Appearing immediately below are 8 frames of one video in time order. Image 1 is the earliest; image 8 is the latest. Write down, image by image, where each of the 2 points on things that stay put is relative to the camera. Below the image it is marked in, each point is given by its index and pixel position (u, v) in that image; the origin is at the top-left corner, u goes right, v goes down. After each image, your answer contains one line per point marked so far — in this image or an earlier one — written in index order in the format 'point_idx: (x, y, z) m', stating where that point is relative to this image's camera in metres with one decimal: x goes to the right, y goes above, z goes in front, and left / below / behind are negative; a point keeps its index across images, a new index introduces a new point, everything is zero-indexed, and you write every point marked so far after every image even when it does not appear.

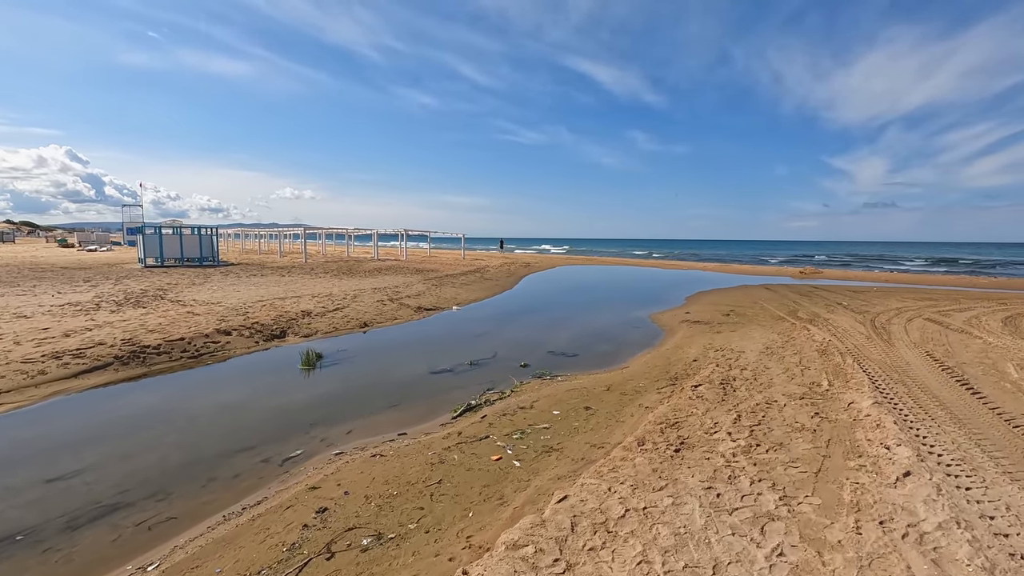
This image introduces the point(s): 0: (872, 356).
0: (+5.1, -1.0, +7.7) m
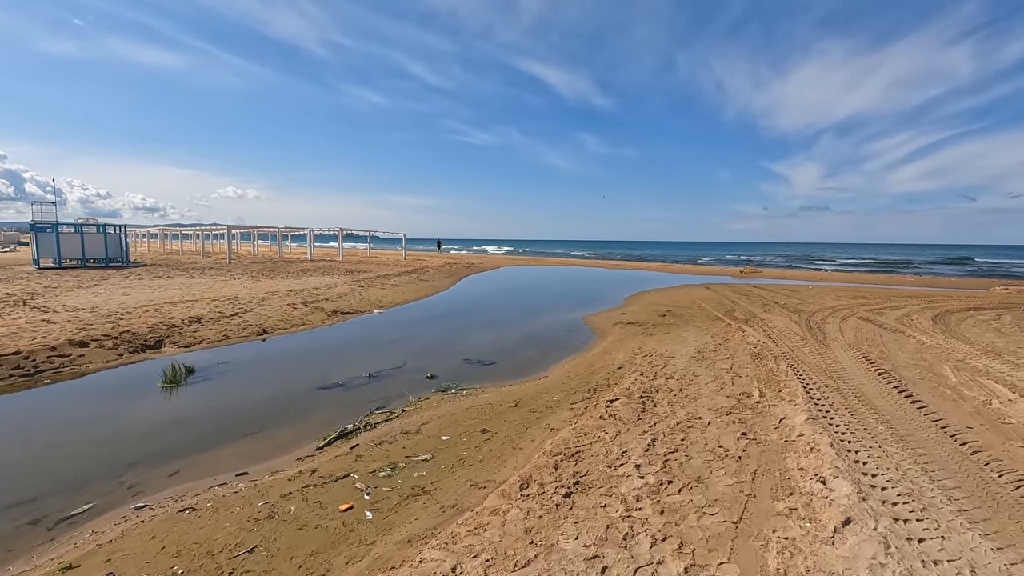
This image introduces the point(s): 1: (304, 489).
0: (+3.9, -0.9, +7.1) m
1: (-1.5, -1.4, +3.8) m
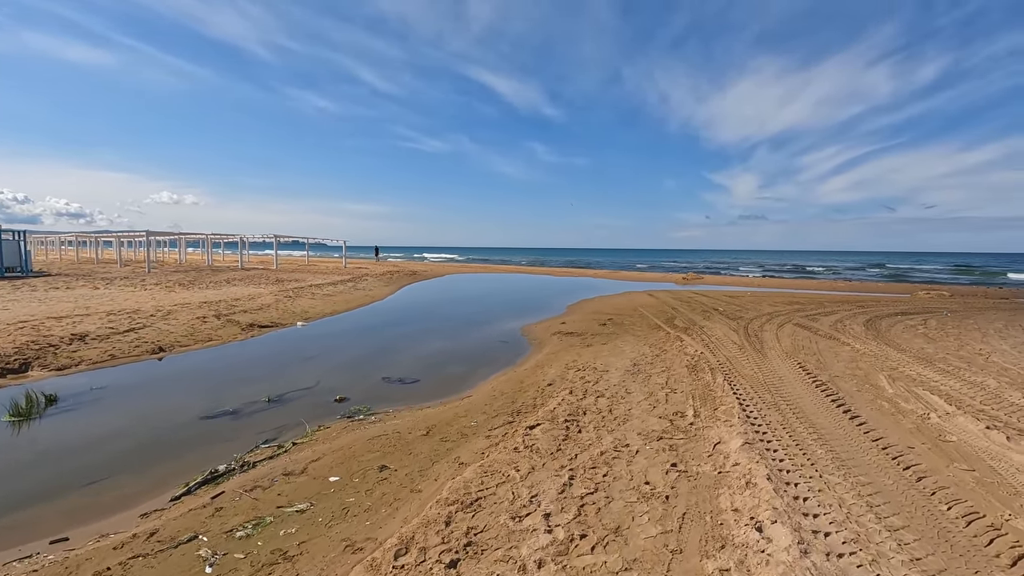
0: (+2.9, -1.0, +6.8) m
1: (-2.1, -1.5, +3.0) m
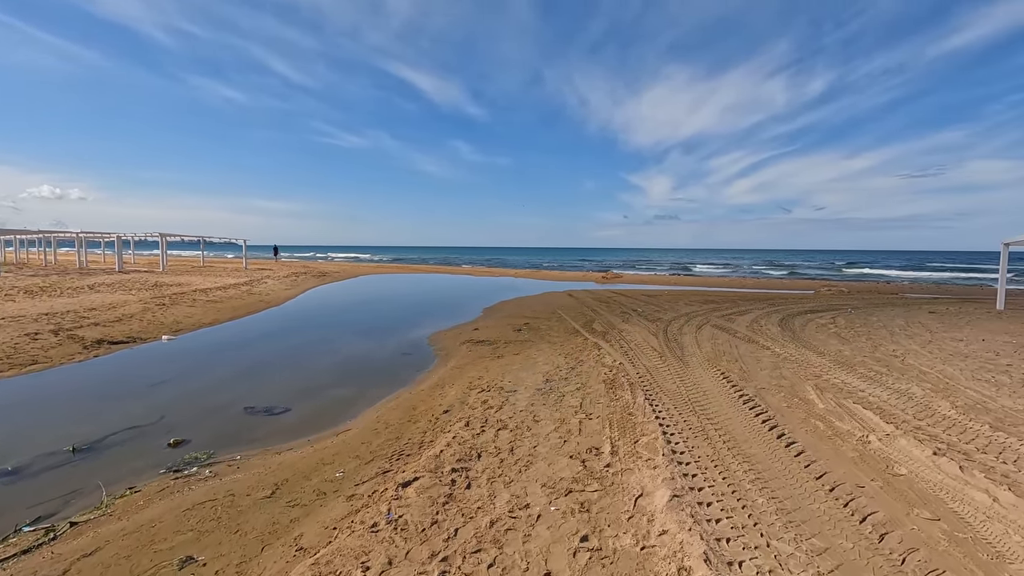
0: (+1.7, -1.1, +6.1) m
1: (-2.7, -1.6, +1.6) m
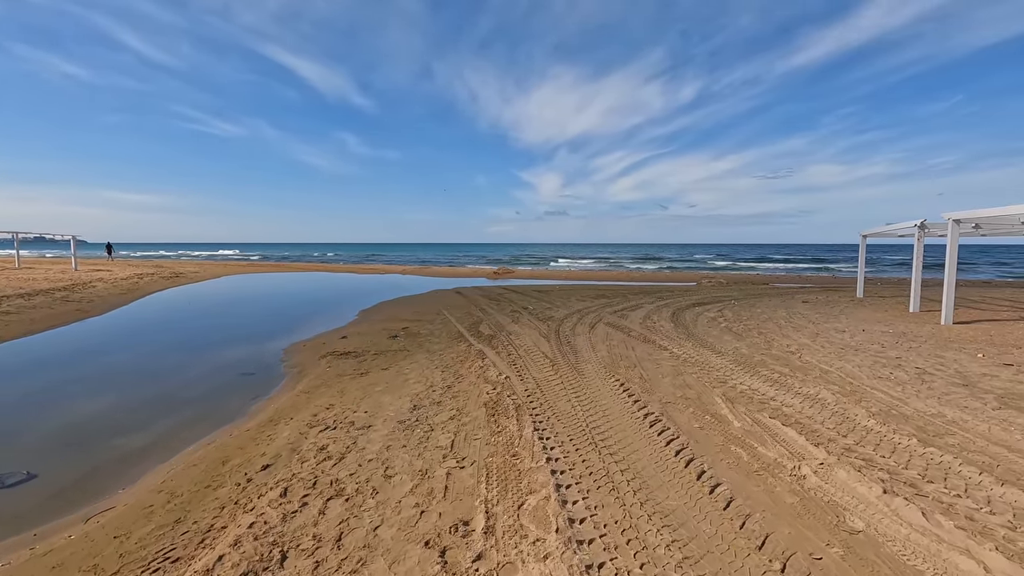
0: (+0.4, -1.1, +5.0) m
1: (-3.0, -1.7, -0.2) m
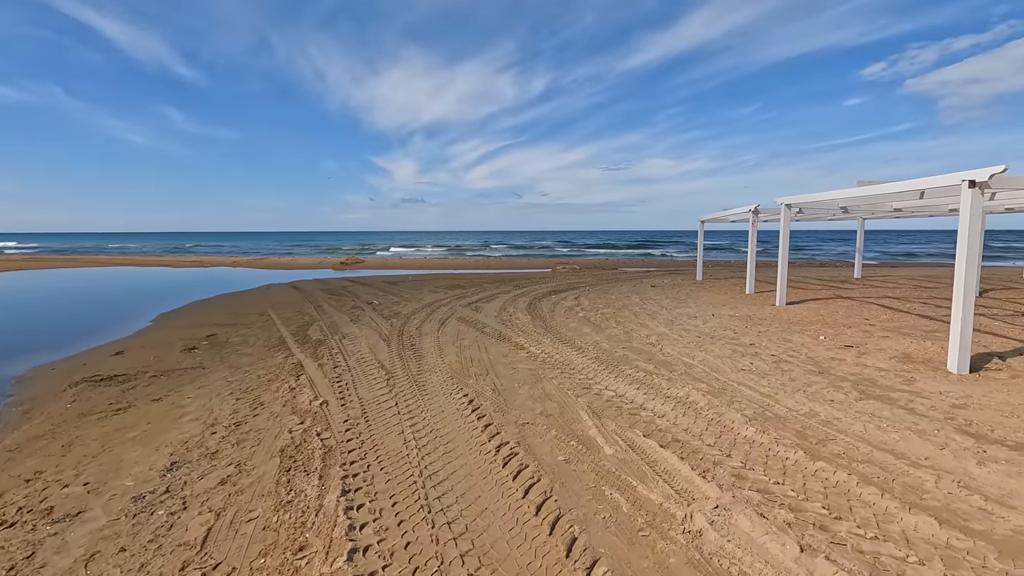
0: (-0.9, -1.1, +3.8) m
1: (-2.9, -1.9, -2.2) m
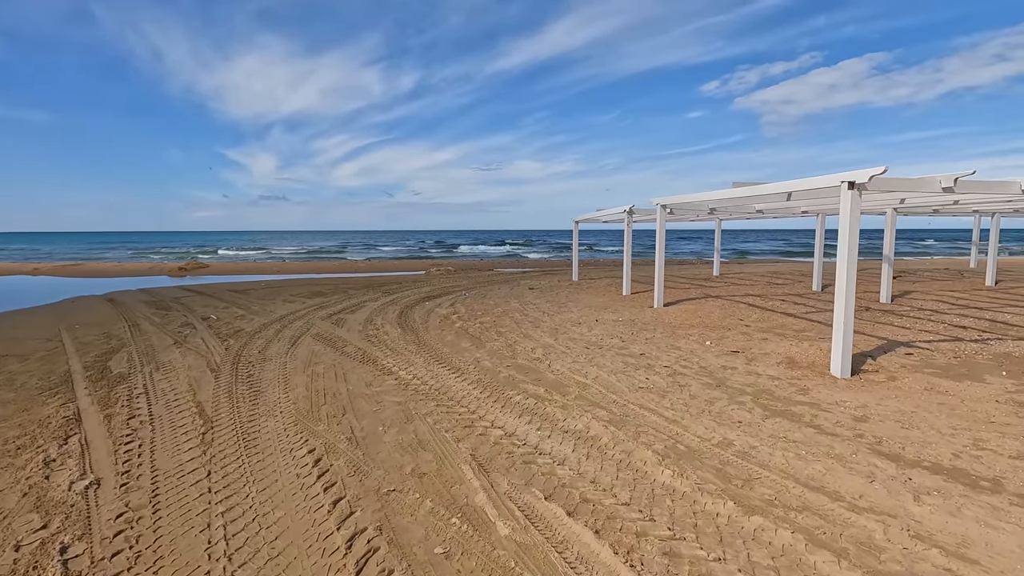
0: (-1.6, -1.2, +2.6) m
1: (-2.1, -2.1, -3.7) m
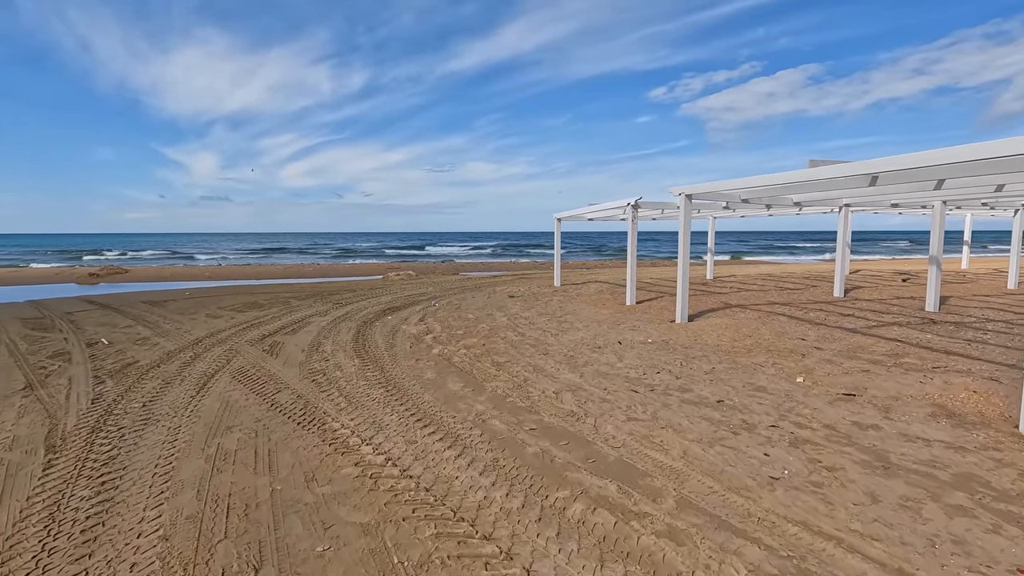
0: (-1.1, -1.4, +0.4) m
1: (-1.1, -2.3, -5.9) m
